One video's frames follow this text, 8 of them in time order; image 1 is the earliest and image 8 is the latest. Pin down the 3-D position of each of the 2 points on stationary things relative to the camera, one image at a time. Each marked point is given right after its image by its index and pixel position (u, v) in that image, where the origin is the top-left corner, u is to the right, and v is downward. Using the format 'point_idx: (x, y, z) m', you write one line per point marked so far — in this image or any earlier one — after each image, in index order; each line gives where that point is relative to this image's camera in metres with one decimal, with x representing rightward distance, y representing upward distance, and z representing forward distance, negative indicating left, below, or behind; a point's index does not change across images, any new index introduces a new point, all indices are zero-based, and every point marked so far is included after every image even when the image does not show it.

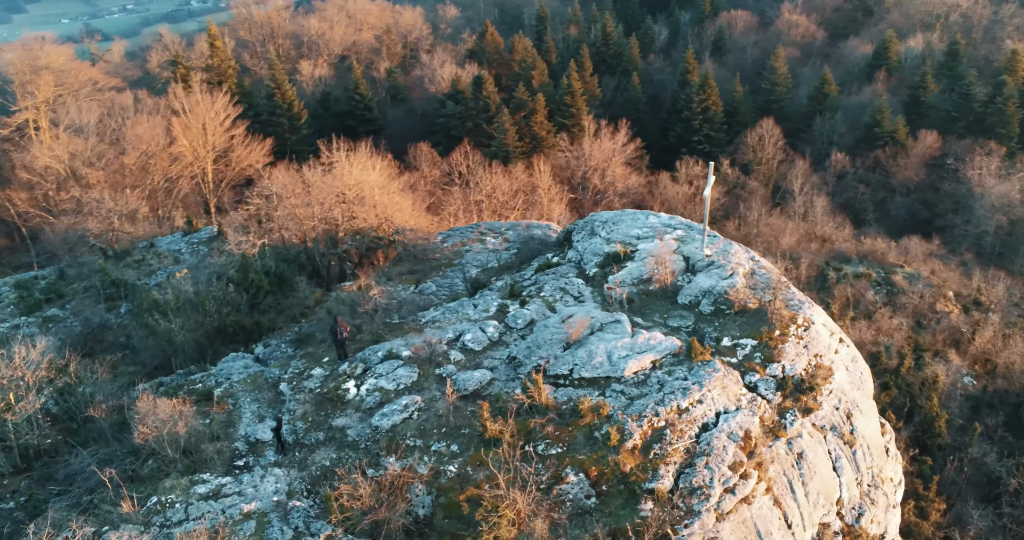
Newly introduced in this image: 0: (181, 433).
0: (-7.0, -3.3, +15.4) m
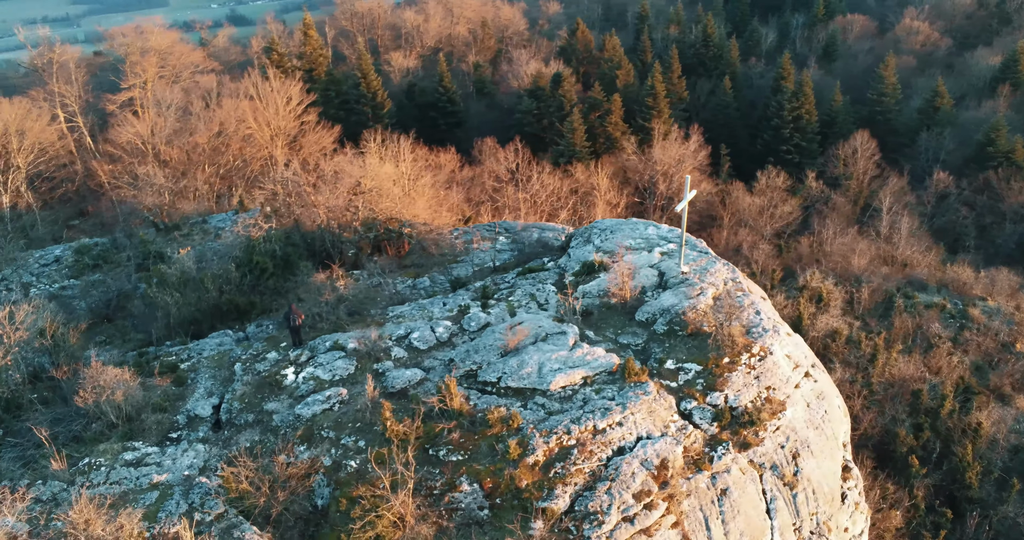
0: (-8.7, -2.8, +16.4) m
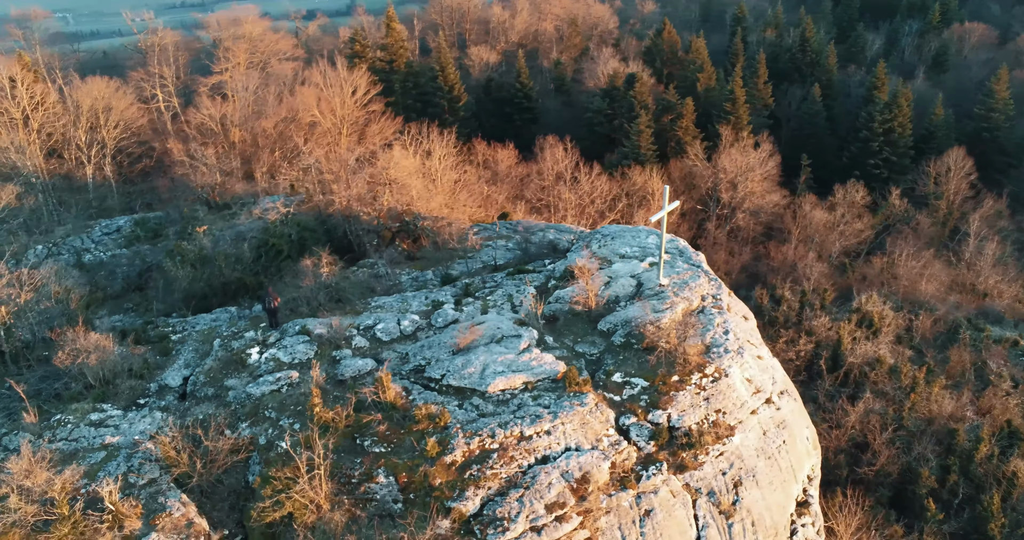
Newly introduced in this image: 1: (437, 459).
0: (-9.9, -2.2, +17.5) m
1: (-1.5, -3.6, +14.1) m
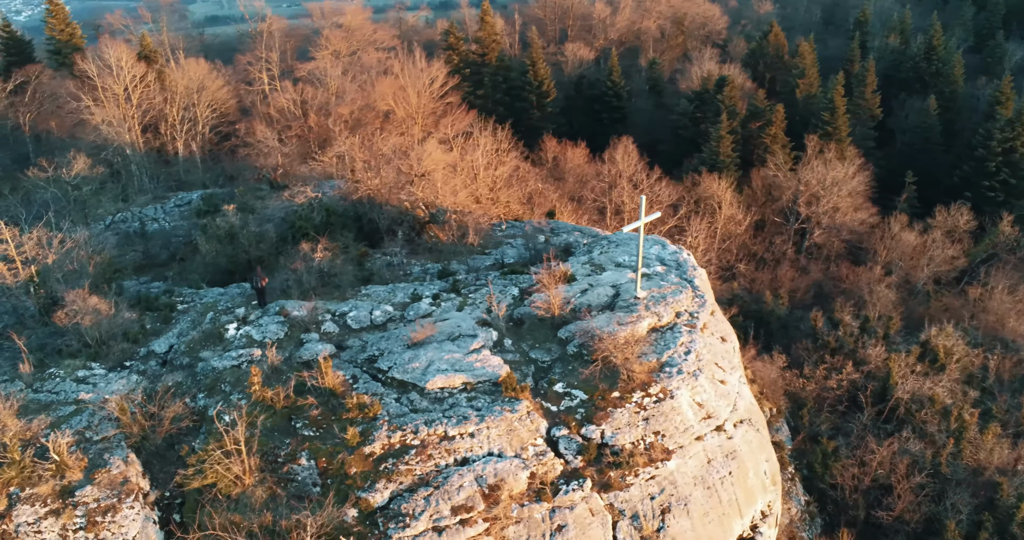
0: (-10.7, -1.4, +19.0) m
1: (-3.1, -3.5, +14.4) m
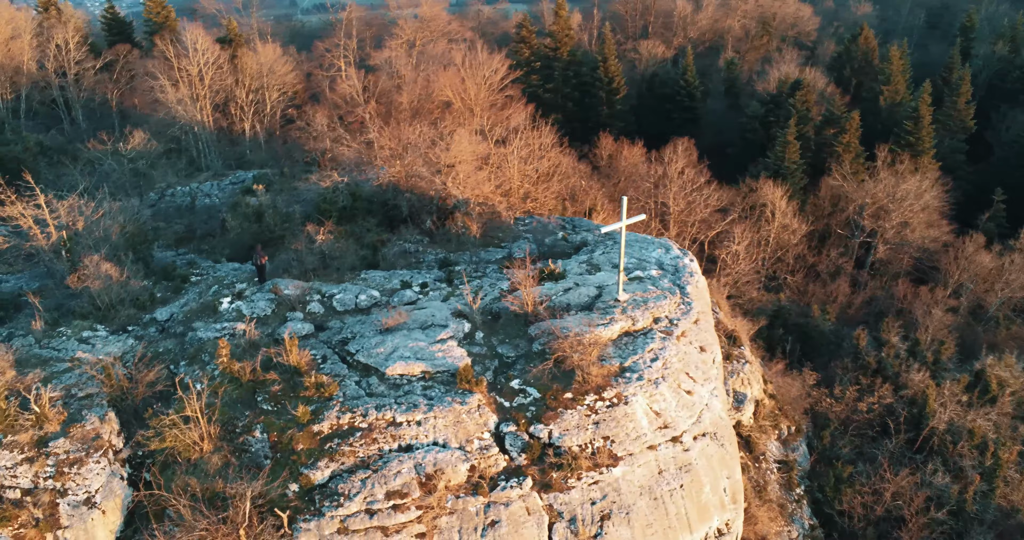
0: (-11.1, -0.5, +20.2) m
1: (-4.2, -3.2, +14.8) m
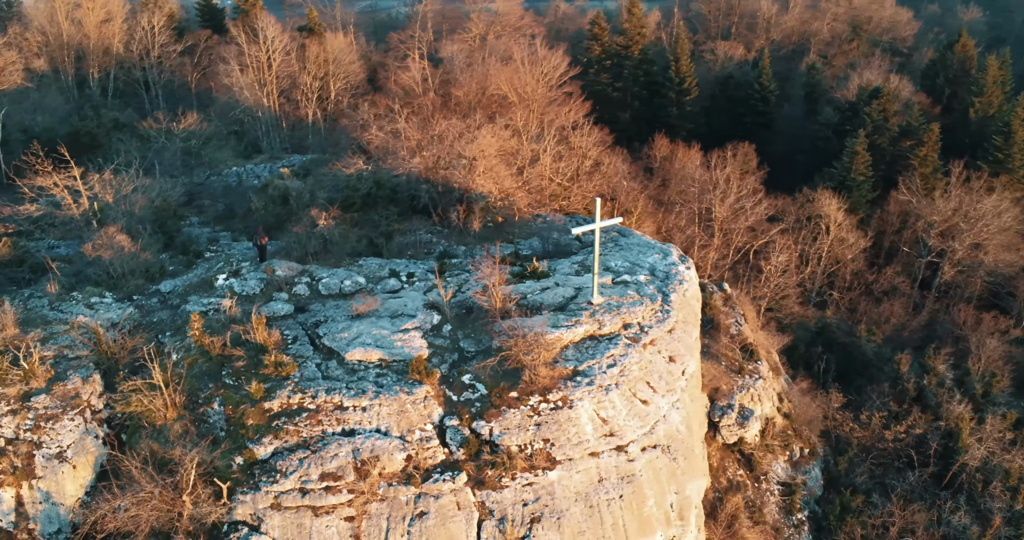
0: (-11.4, +0.3, +21.4) m
1: (-5.3, -2.8, +15.3) m
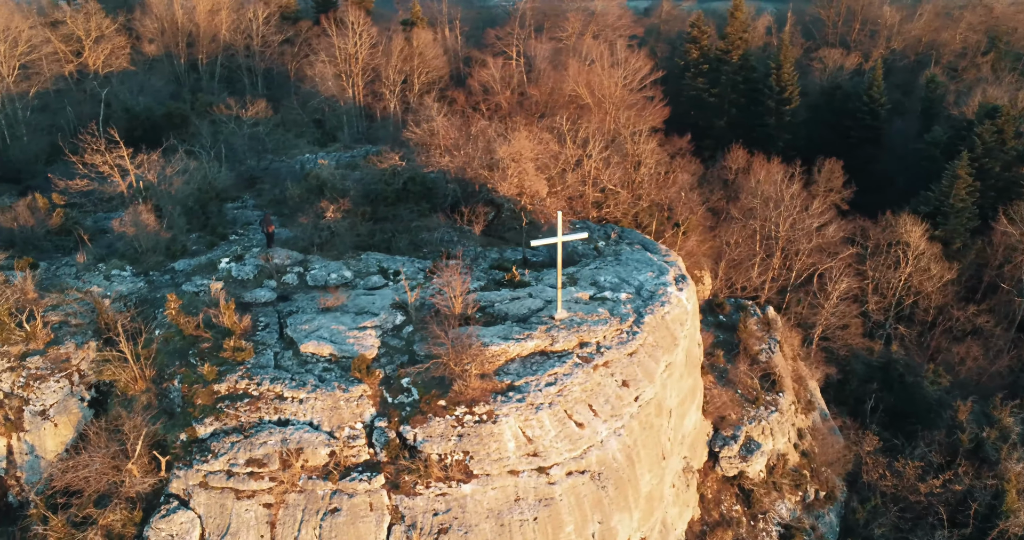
0: (-11.5, +1.1, +23.0) m
1: (-6.6, -2.5, +16.1) m
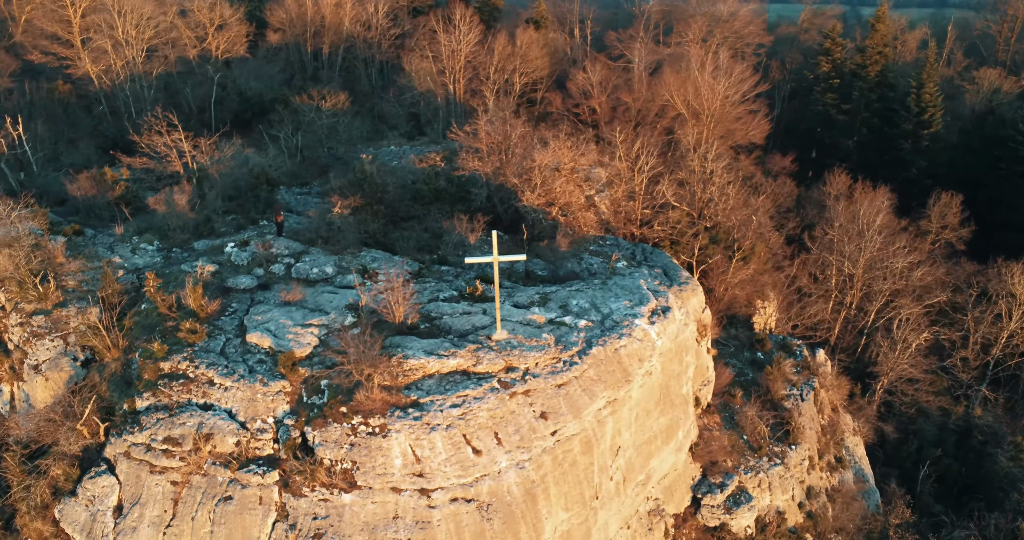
0: (-11.4, +1.9, +24.9) m
1: (-8.3, -2.1, +17.2) m
